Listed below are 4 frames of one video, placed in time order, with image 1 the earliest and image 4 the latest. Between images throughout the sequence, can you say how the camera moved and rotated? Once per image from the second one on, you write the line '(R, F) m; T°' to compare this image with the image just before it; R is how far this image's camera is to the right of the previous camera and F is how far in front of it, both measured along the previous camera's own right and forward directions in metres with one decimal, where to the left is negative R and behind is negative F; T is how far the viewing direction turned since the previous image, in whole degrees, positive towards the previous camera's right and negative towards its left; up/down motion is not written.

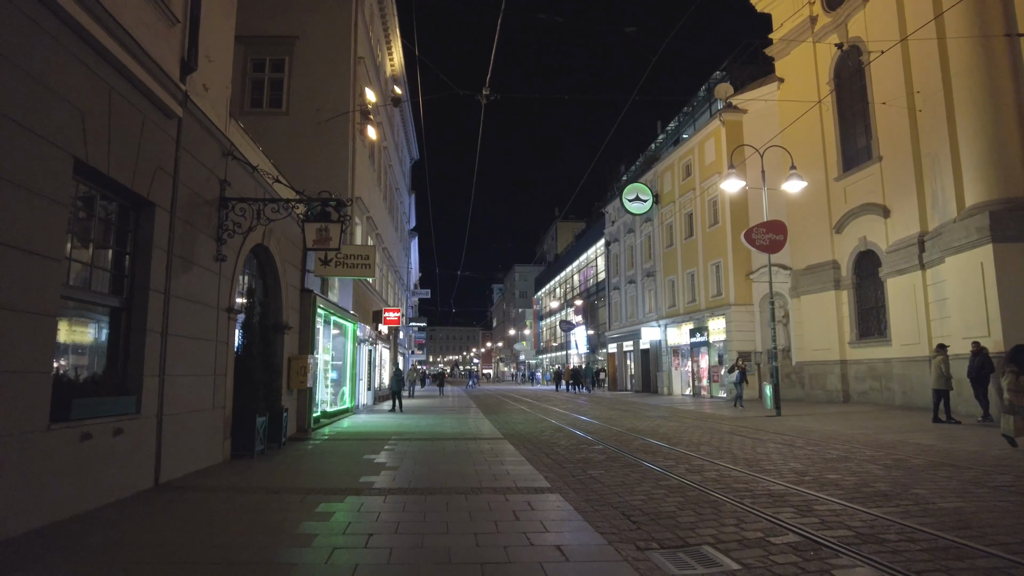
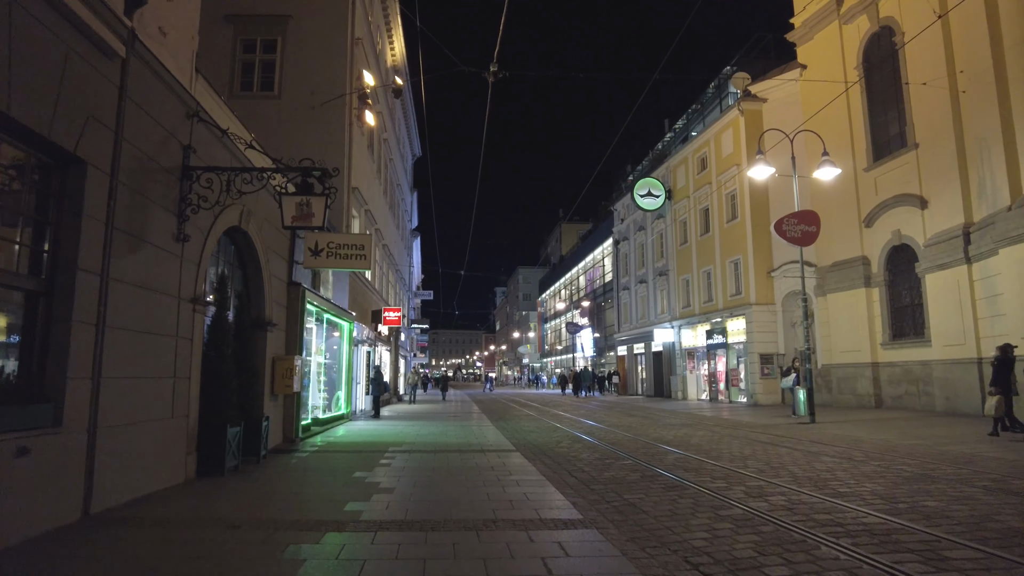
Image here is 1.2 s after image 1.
(-0.2, +1.6) m; 0°
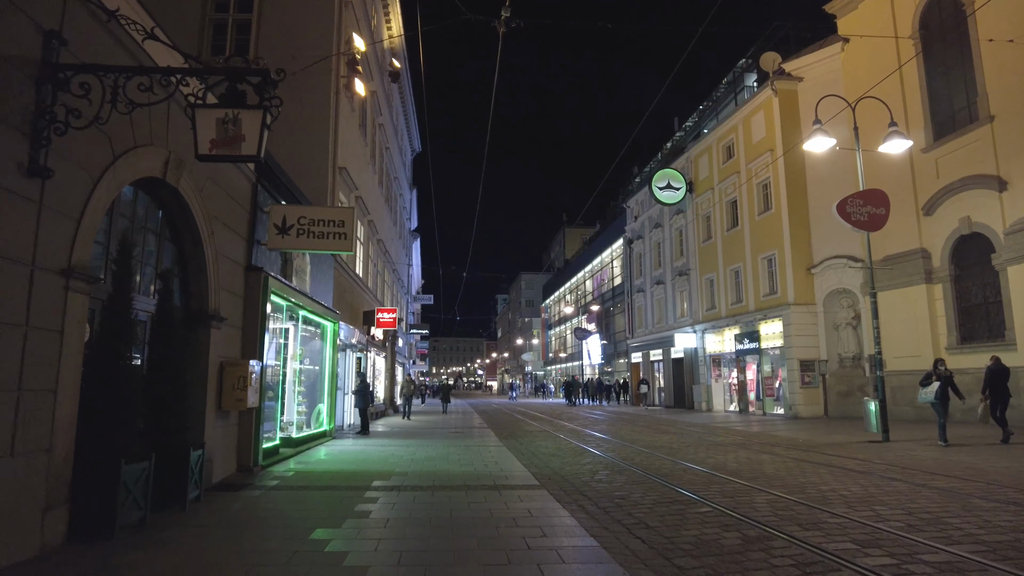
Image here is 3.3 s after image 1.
(-0.3, +2.9) m; 0°
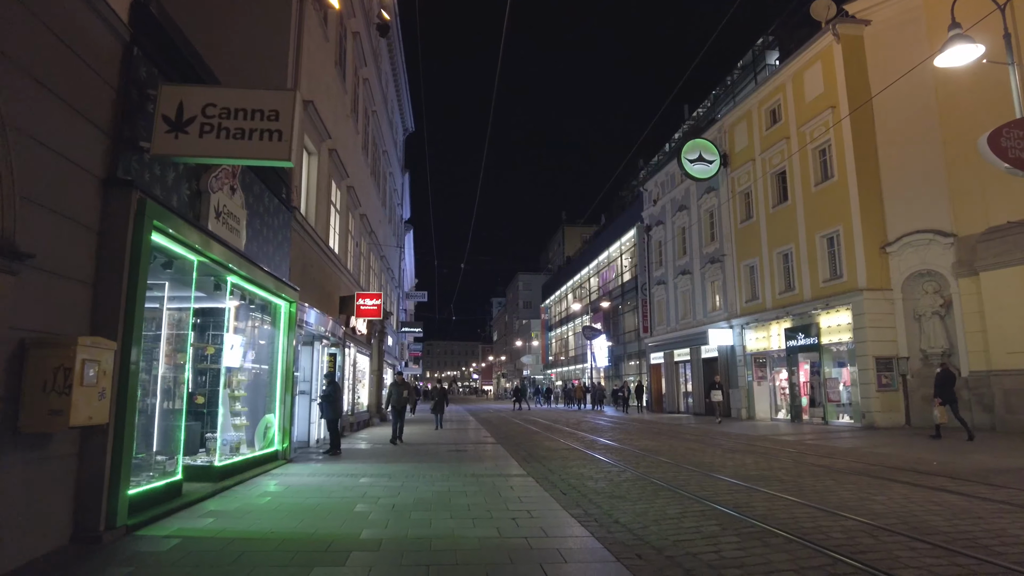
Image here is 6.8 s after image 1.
(-0.5, +4.4) m; +1°
